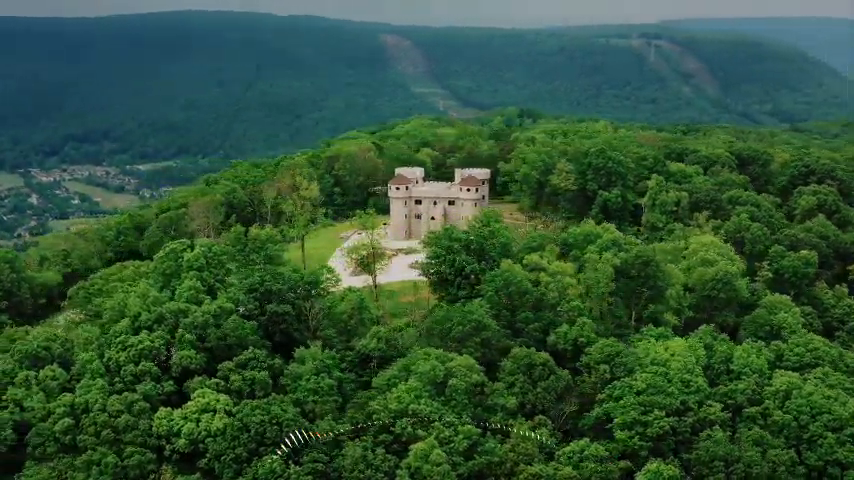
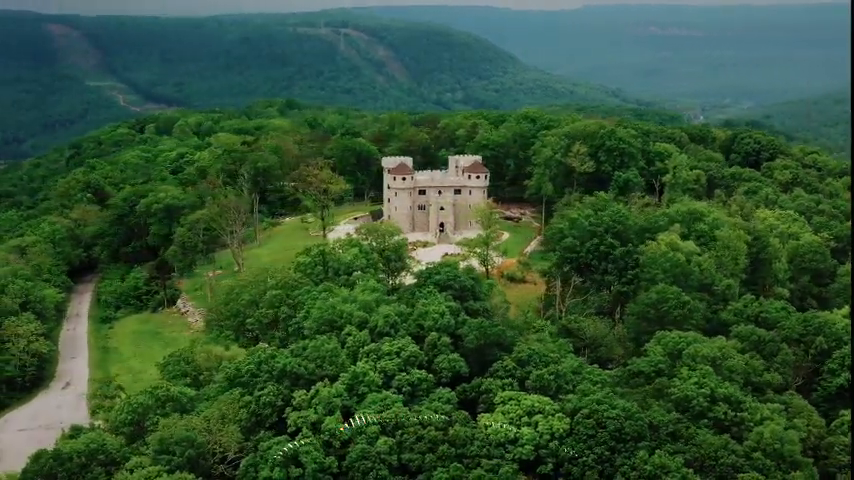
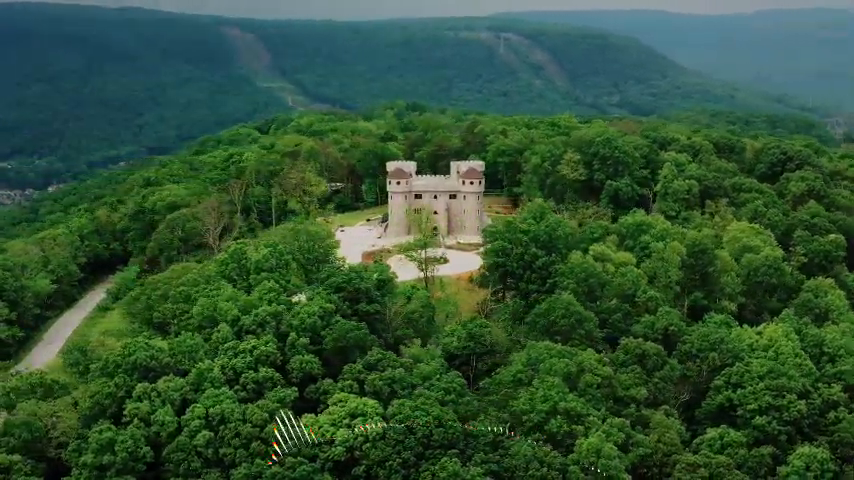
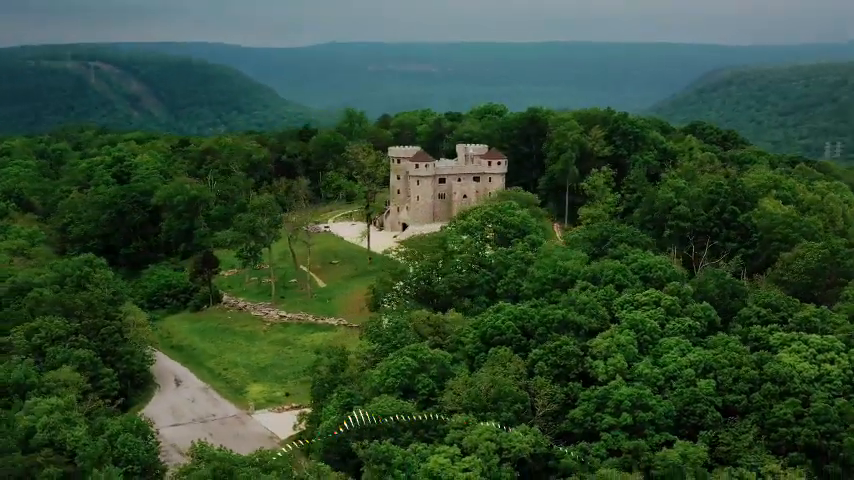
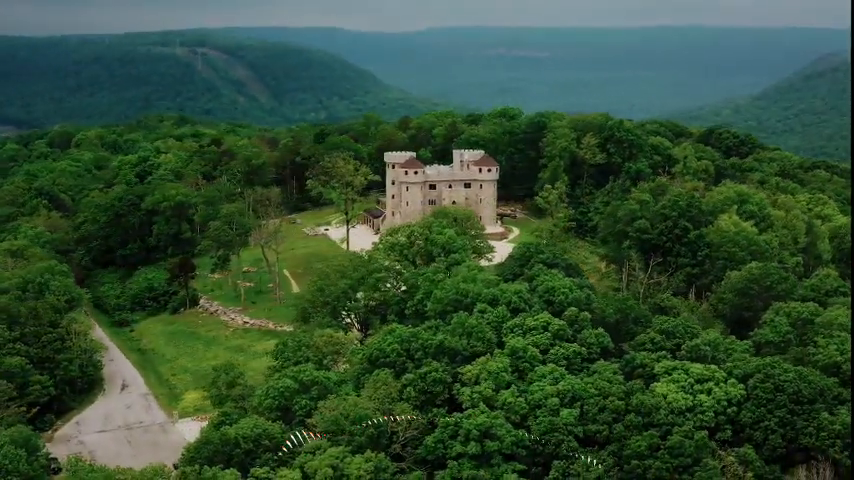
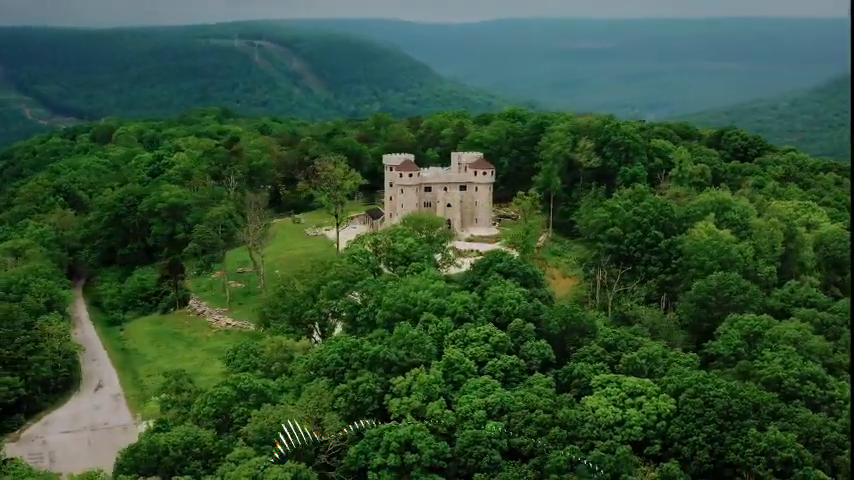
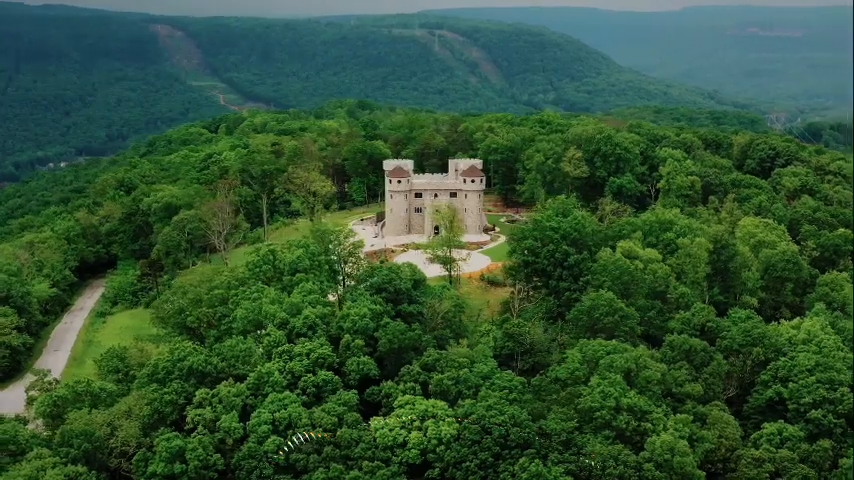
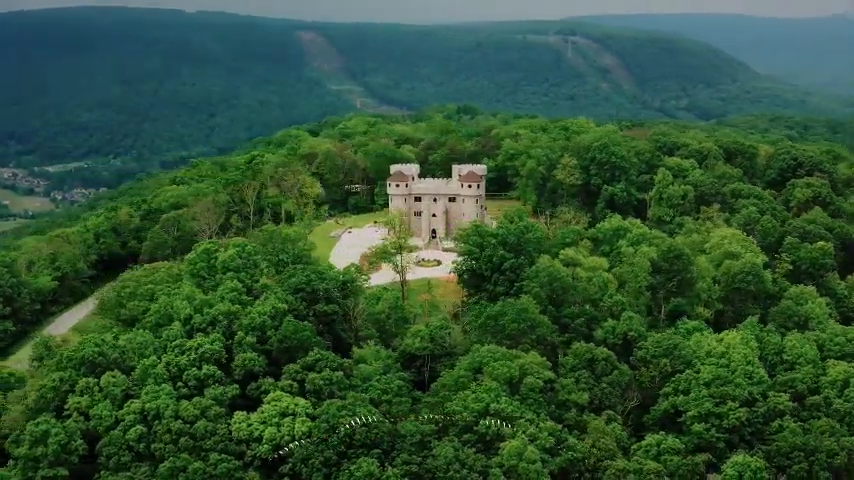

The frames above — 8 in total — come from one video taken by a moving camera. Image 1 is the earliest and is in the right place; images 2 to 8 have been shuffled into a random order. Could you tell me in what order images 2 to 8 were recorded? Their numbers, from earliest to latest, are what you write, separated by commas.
8, 3, 7, 2, 6, 5, 4
